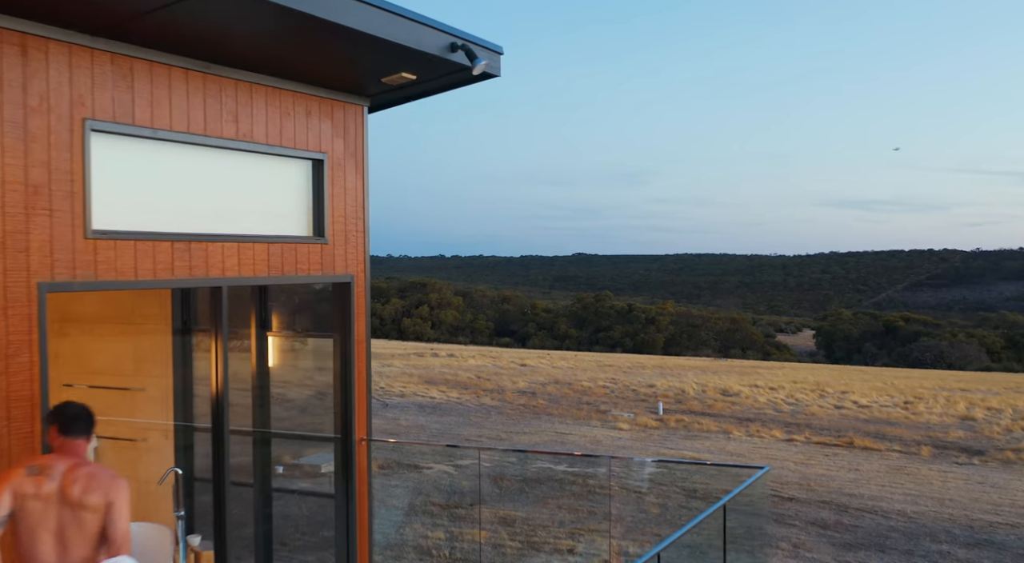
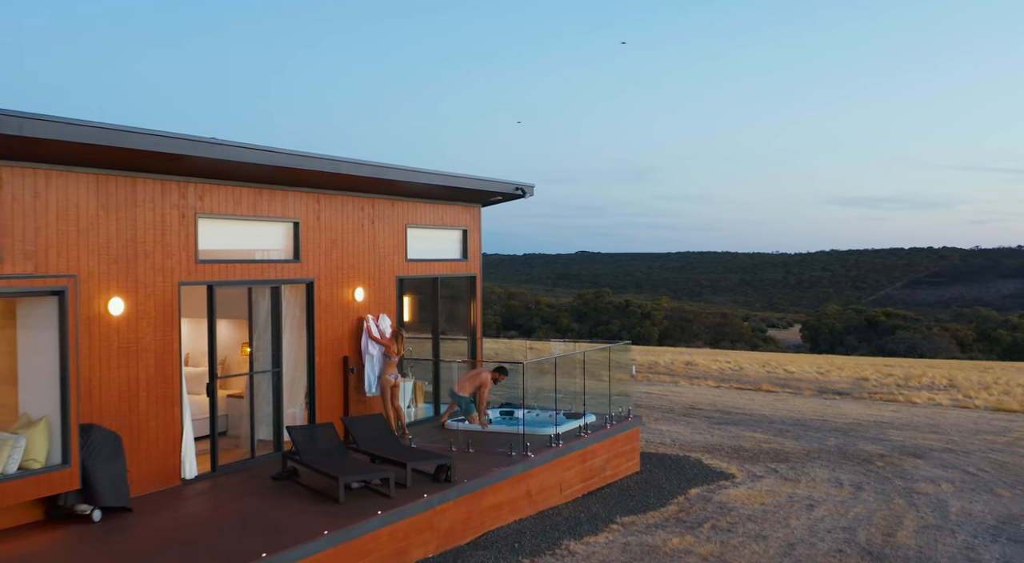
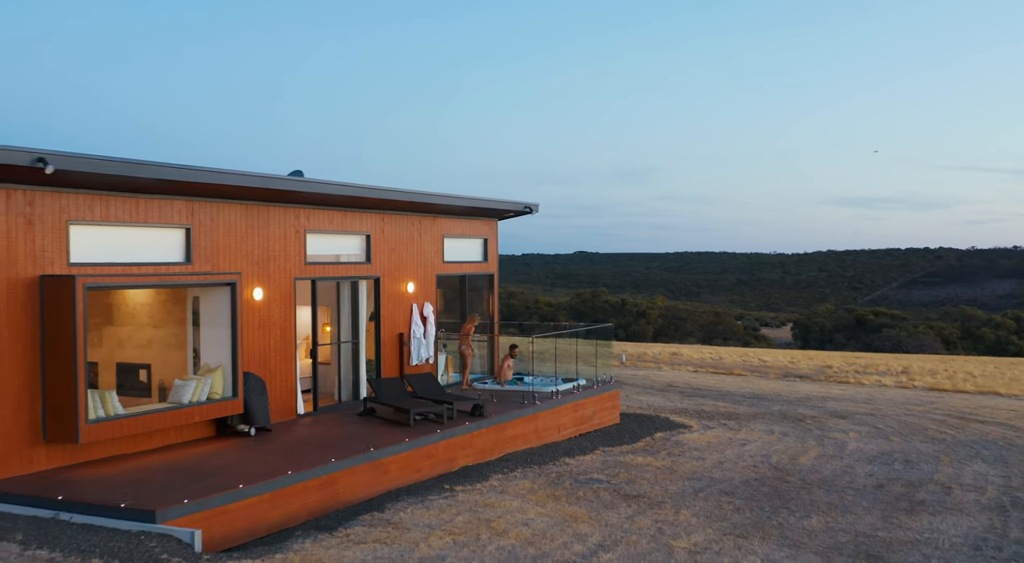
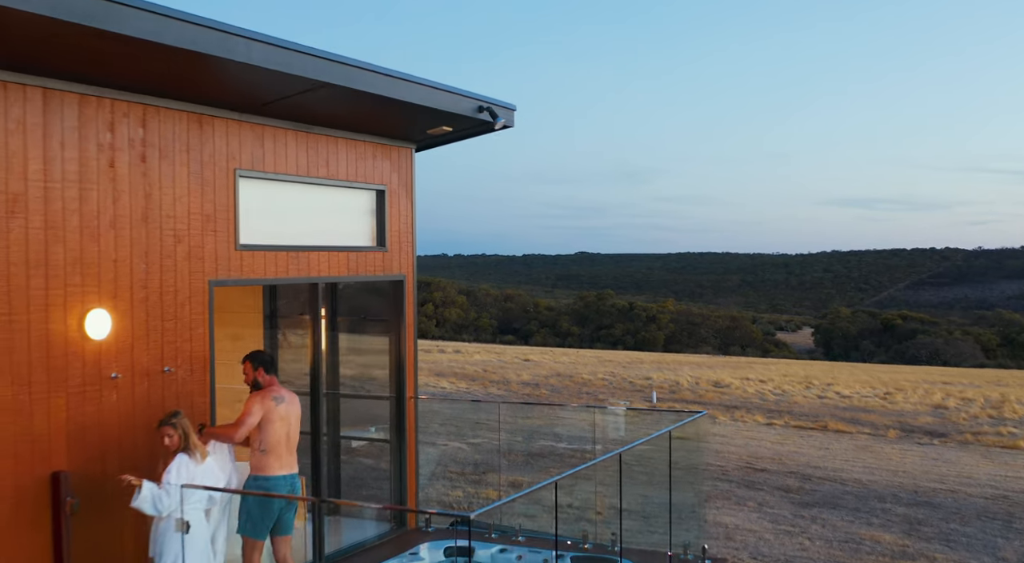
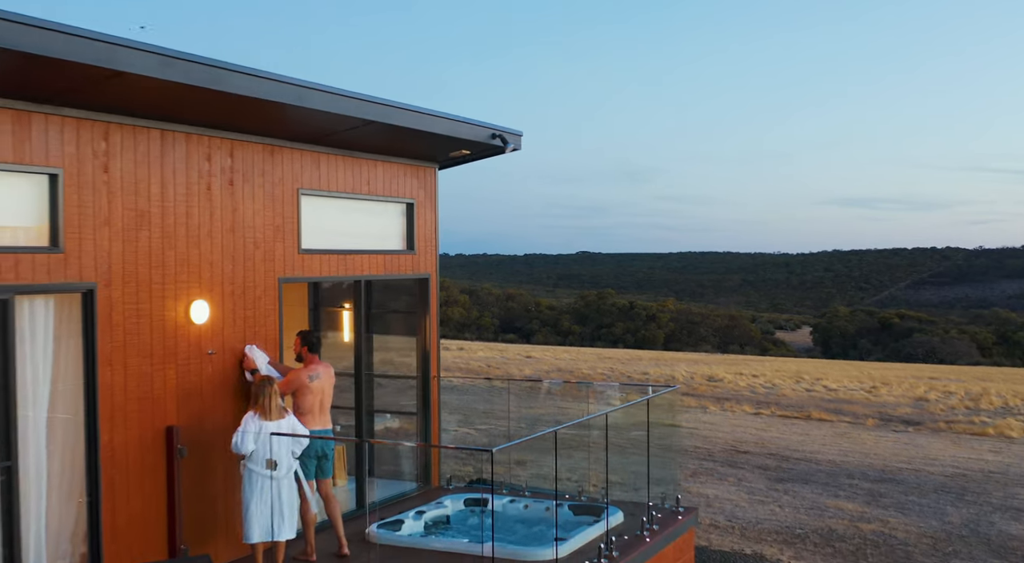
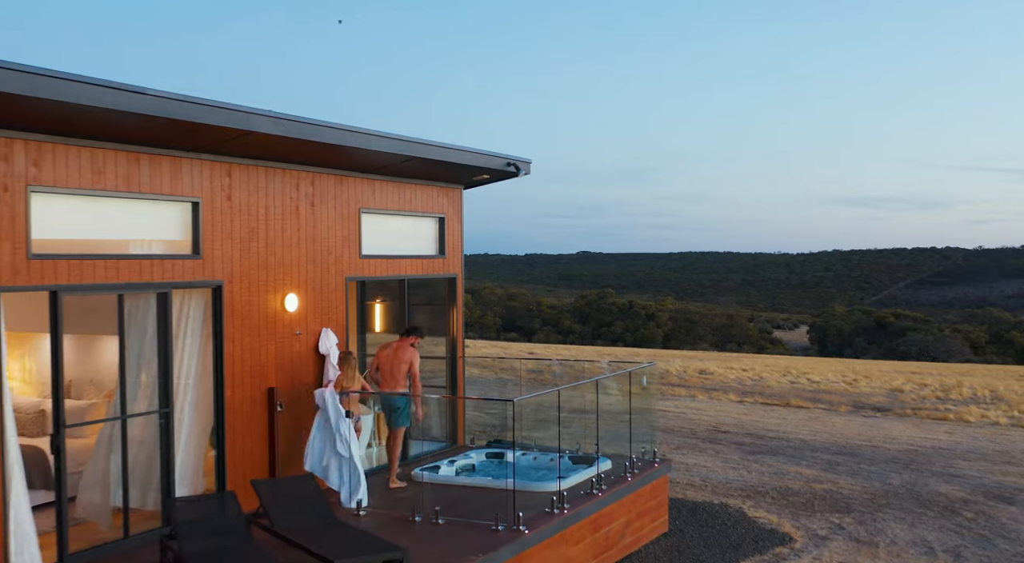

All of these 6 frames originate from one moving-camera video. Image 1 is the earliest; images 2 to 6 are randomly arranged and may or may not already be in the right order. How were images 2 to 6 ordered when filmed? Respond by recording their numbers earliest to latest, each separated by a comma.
4, 5, 6, 2, 3
